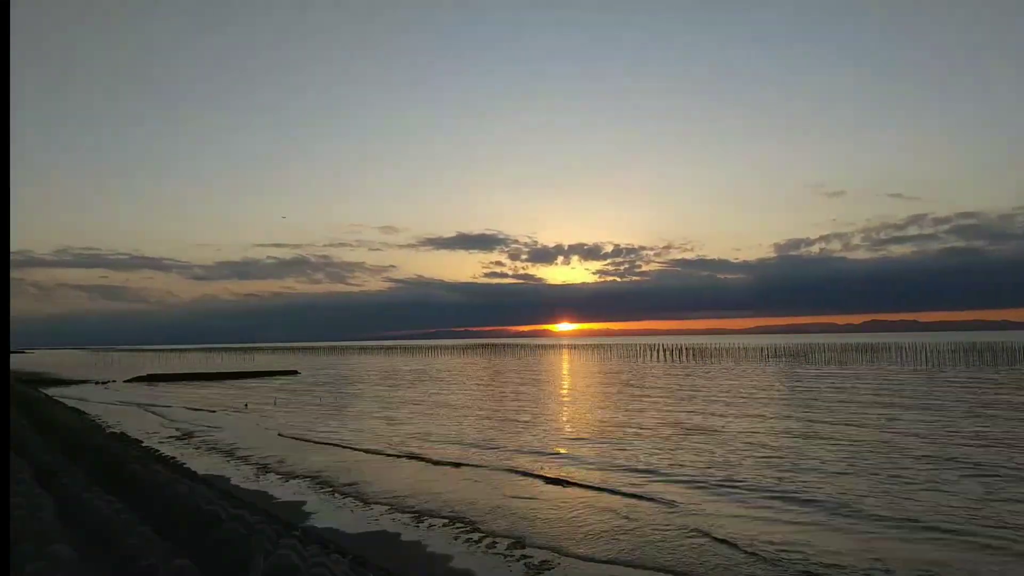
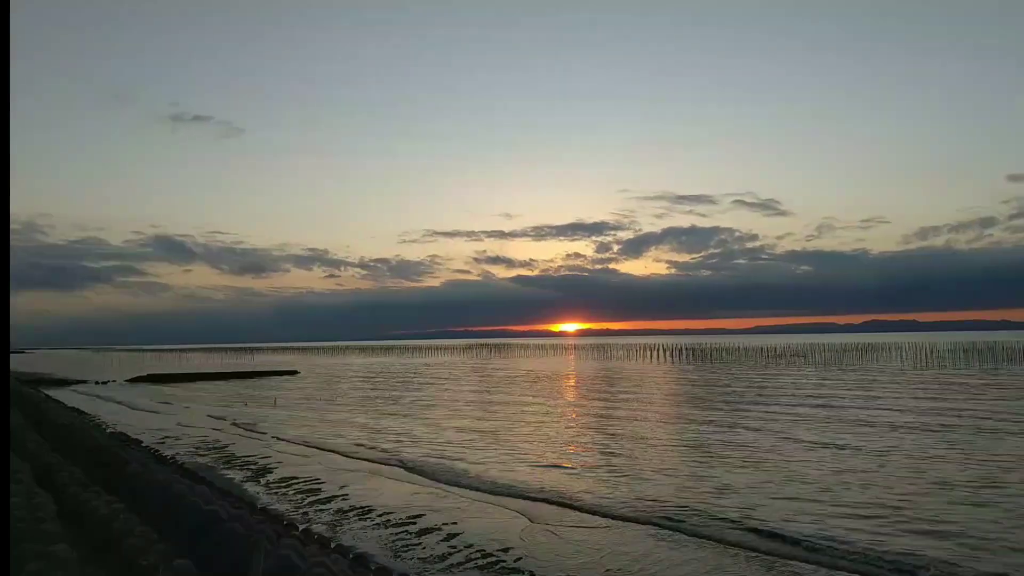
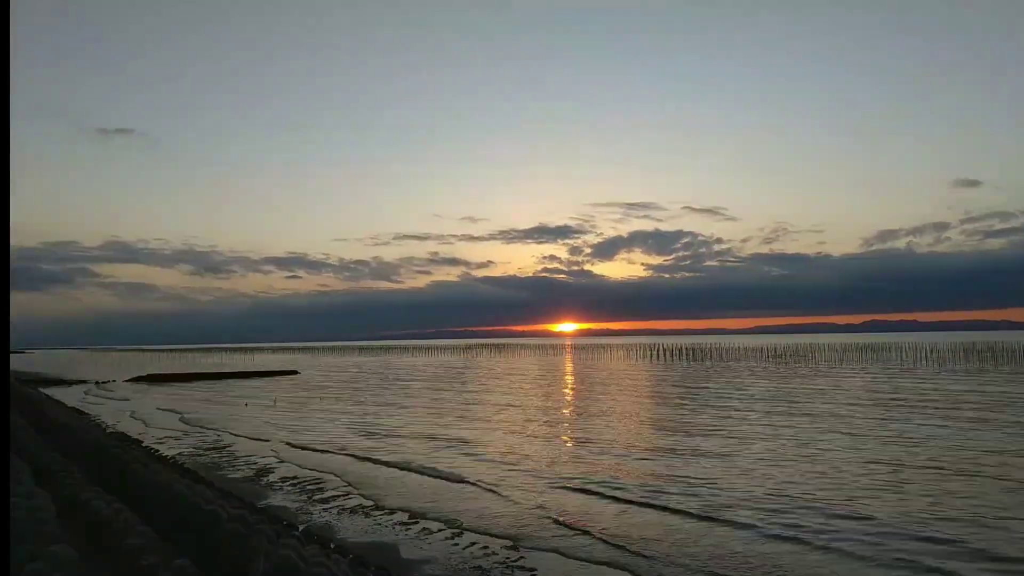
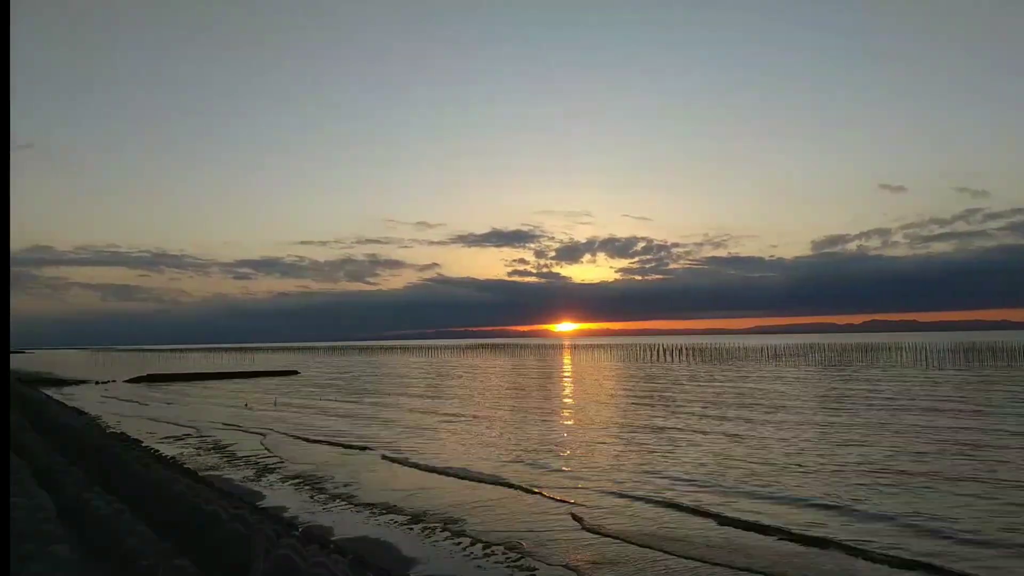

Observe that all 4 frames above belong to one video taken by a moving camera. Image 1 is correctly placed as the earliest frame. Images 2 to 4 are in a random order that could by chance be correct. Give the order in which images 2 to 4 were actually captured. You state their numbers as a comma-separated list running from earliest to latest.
4, 3, 2
